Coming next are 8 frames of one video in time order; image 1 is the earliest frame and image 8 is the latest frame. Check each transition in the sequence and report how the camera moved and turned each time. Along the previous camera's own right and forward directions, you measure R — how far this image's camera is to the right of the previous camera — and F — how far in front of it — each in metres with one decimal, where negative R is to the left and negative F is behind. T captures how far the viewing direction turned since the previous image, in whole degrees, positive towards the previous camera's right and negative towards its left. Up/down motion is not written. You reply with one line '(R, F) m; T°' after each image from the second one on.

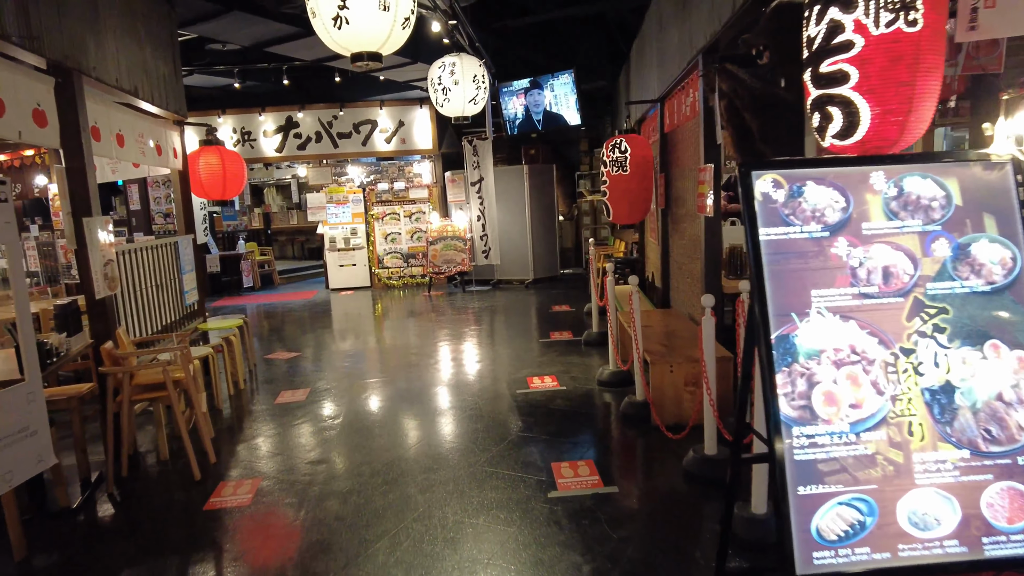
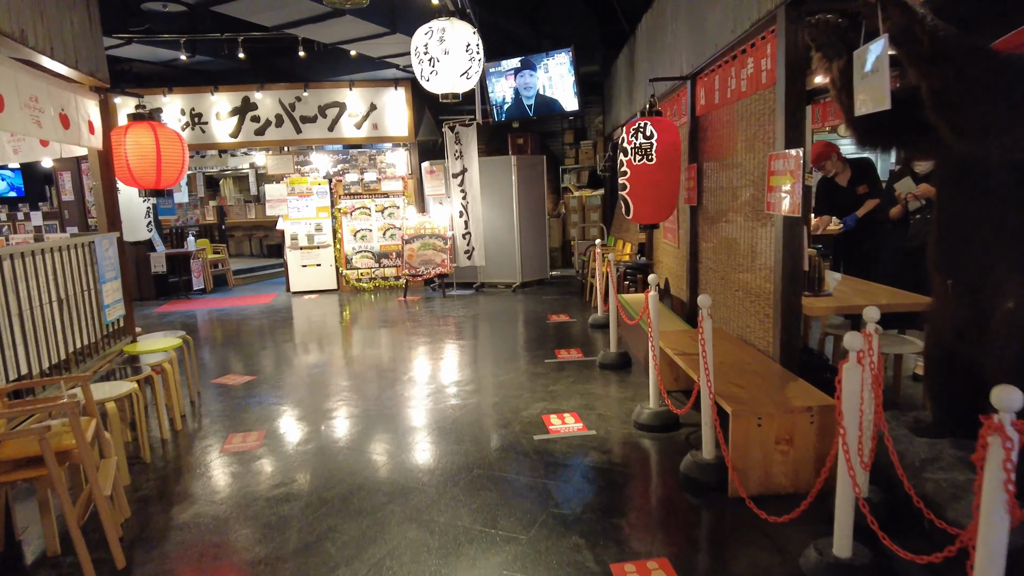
(-0.3, +1.1) m; +3°
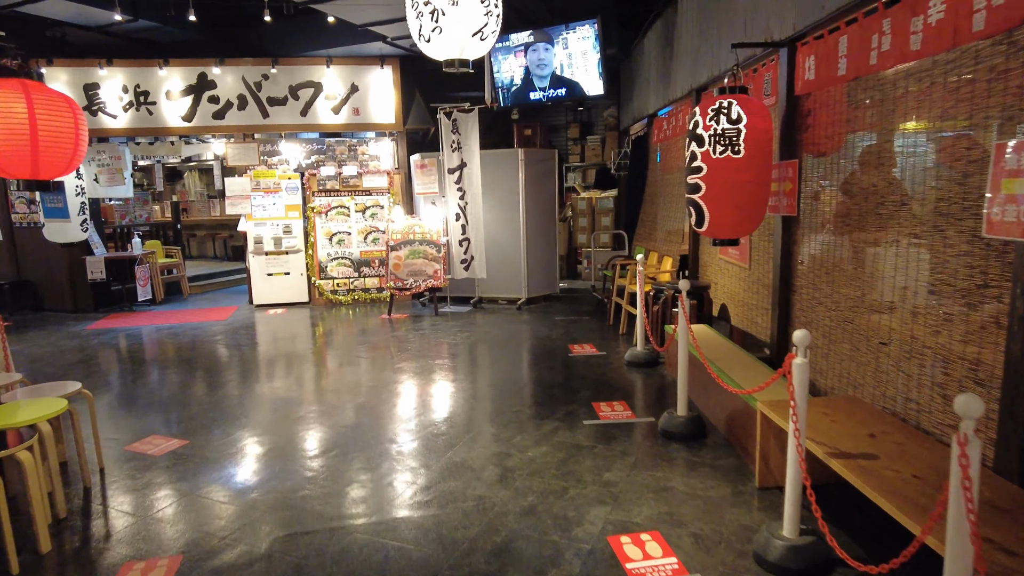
(-0.3, +1.5) m; +2°
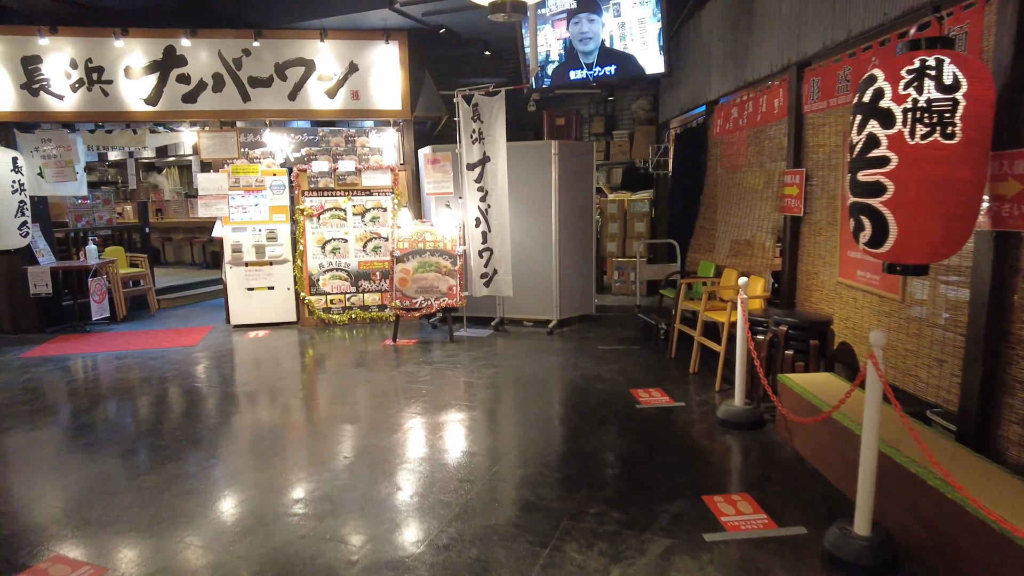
(-0.4, +1.4) m; +1°
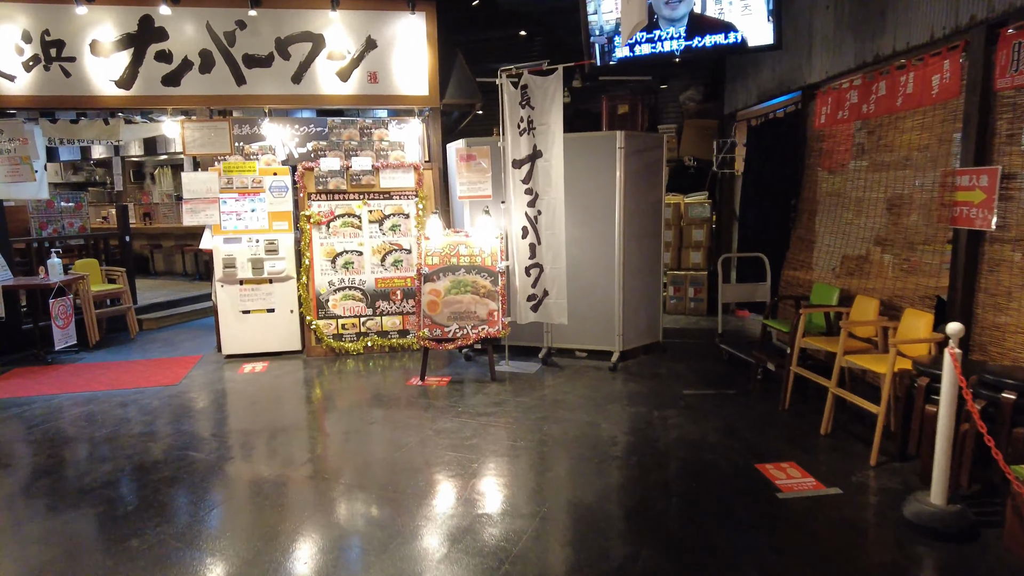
(-0.4, +1.2) m; 0°
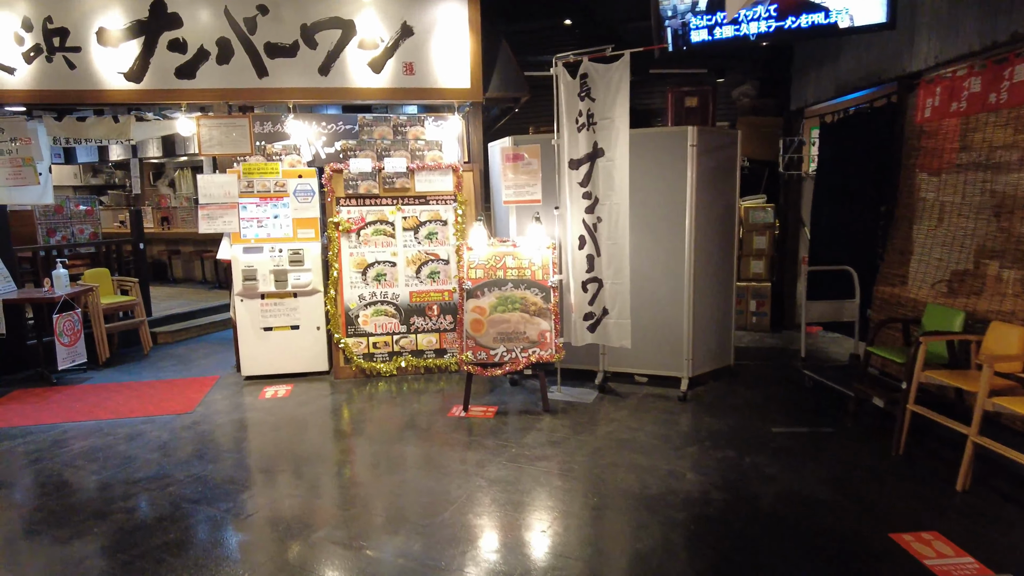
(-0.2, +0.6) m; -2°
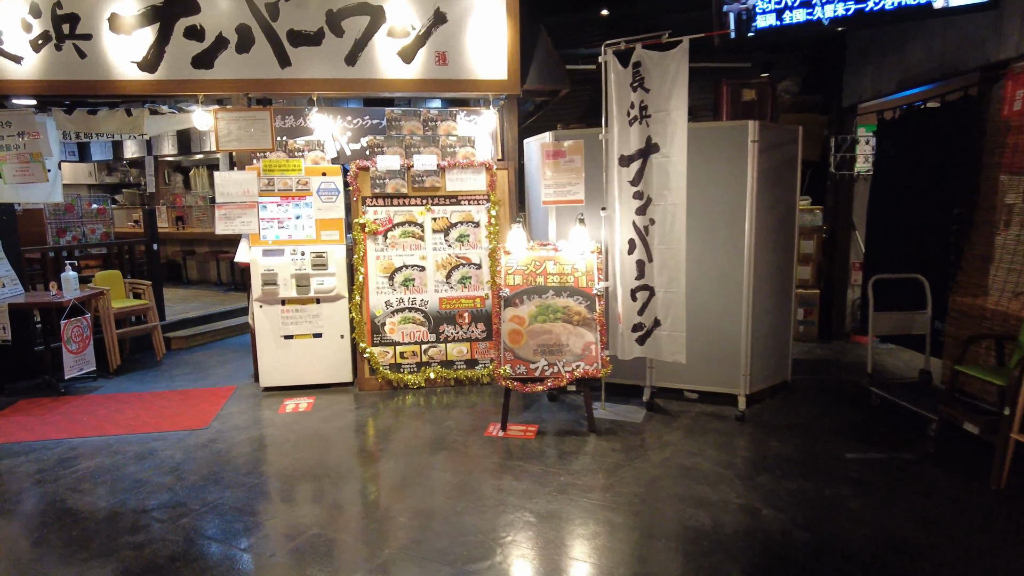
(-0.2, +0.4) m; -1°
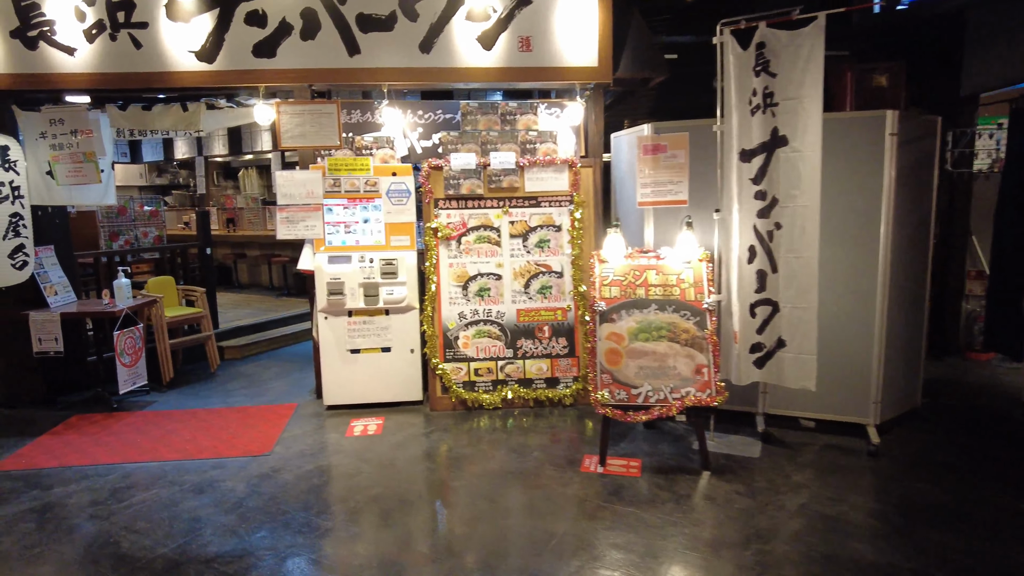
(-0.3, +0.5) m; -3°
